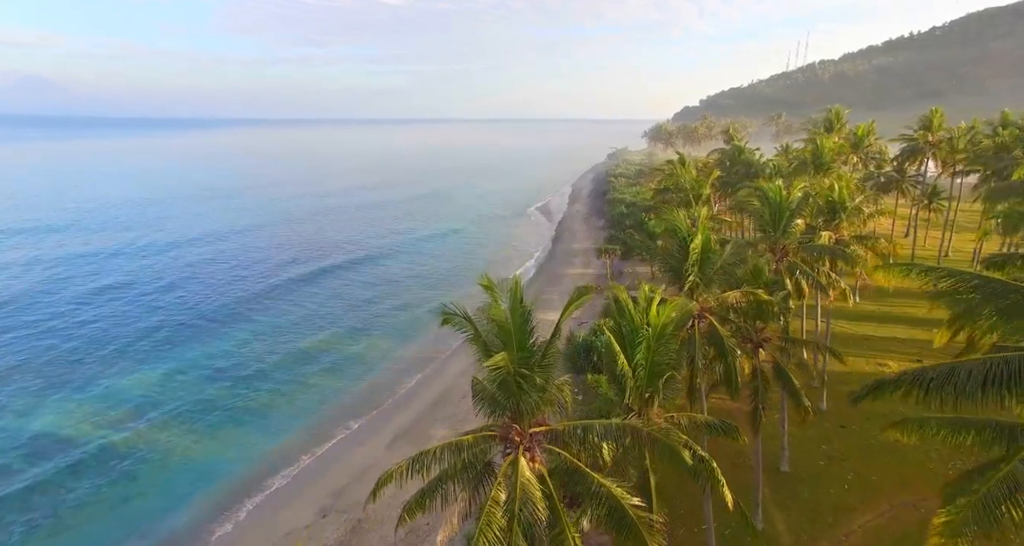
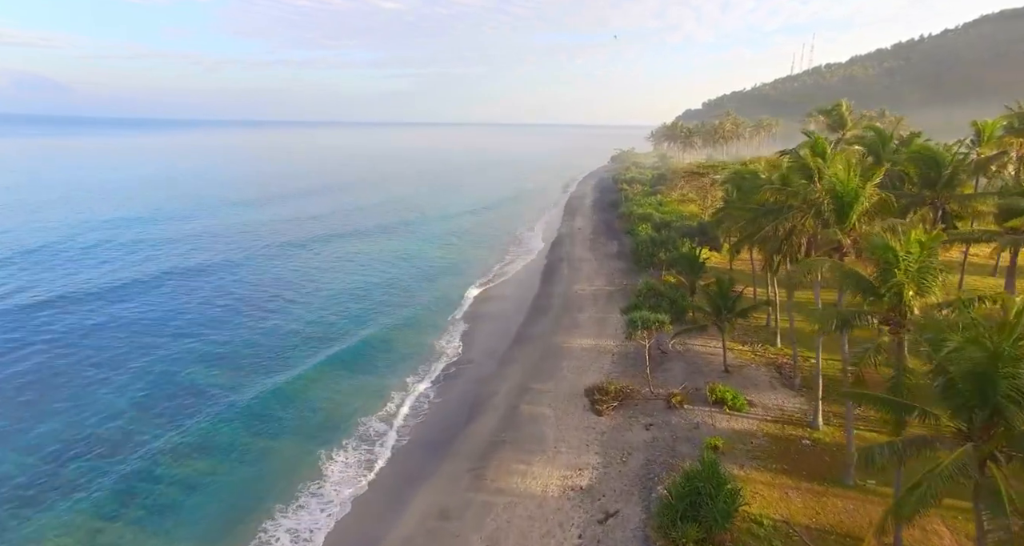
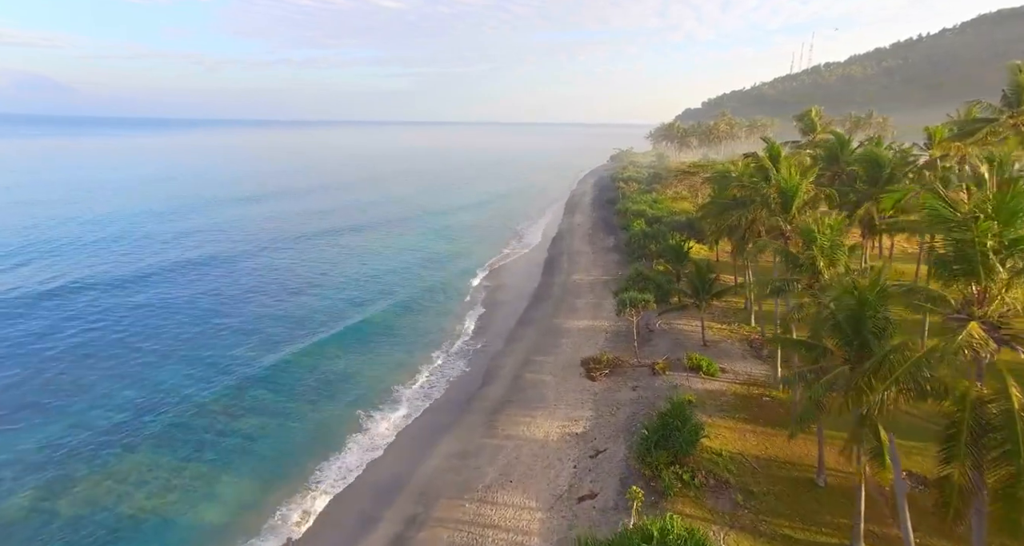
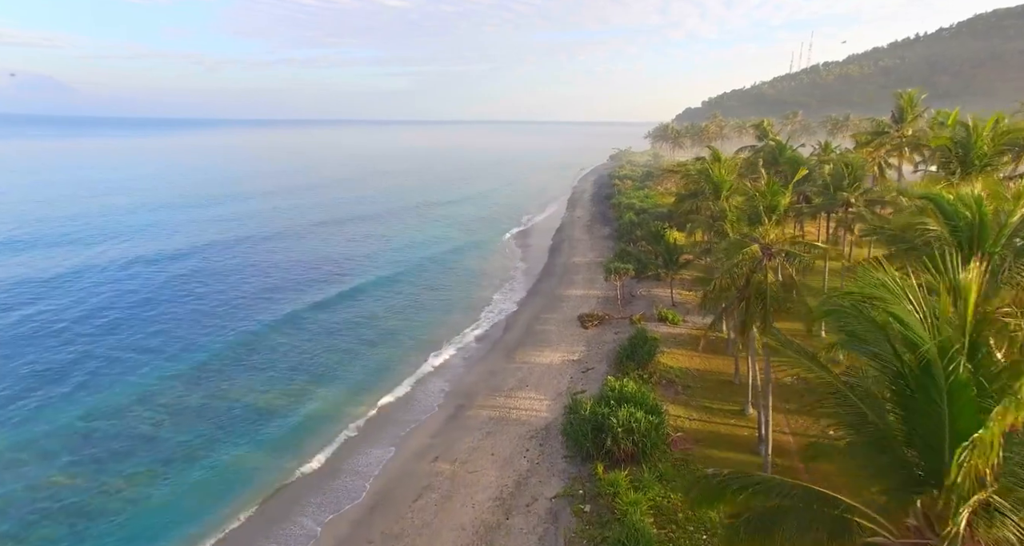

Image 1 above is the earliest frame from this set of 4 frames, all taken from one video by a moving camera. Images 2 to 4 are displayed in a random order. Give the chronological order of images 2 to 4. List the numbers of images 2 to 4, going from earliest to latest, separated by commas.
4, 3, 2
